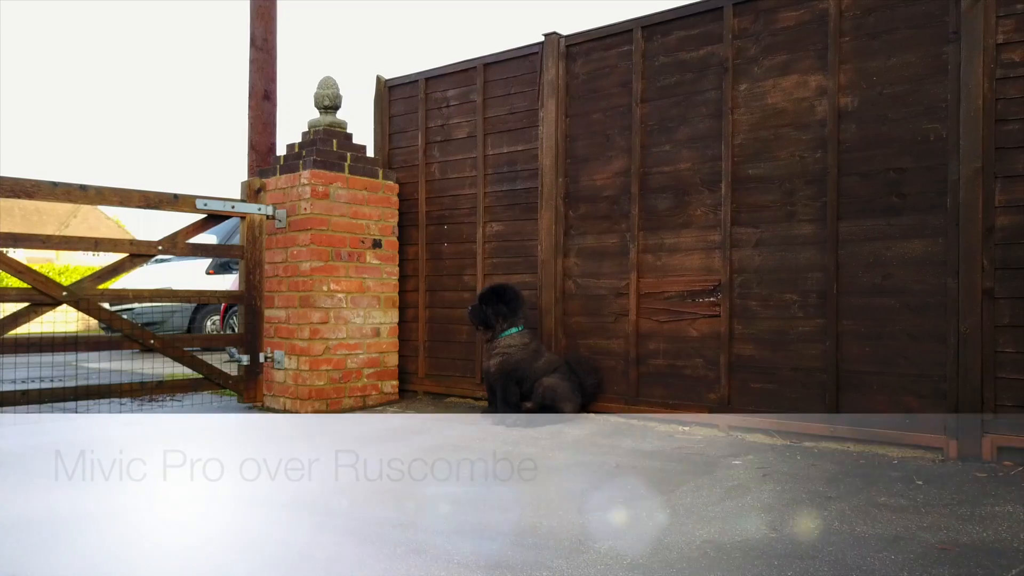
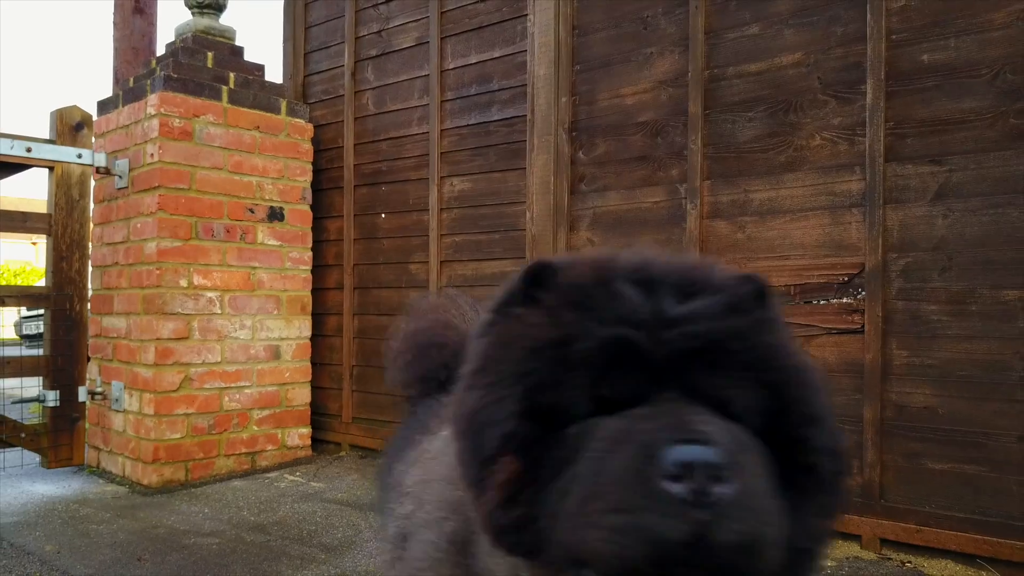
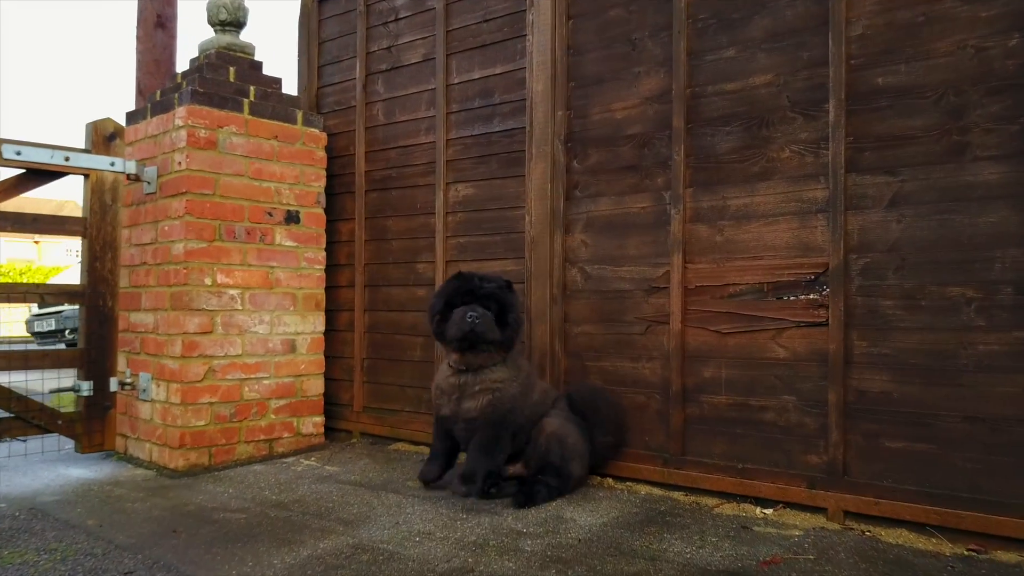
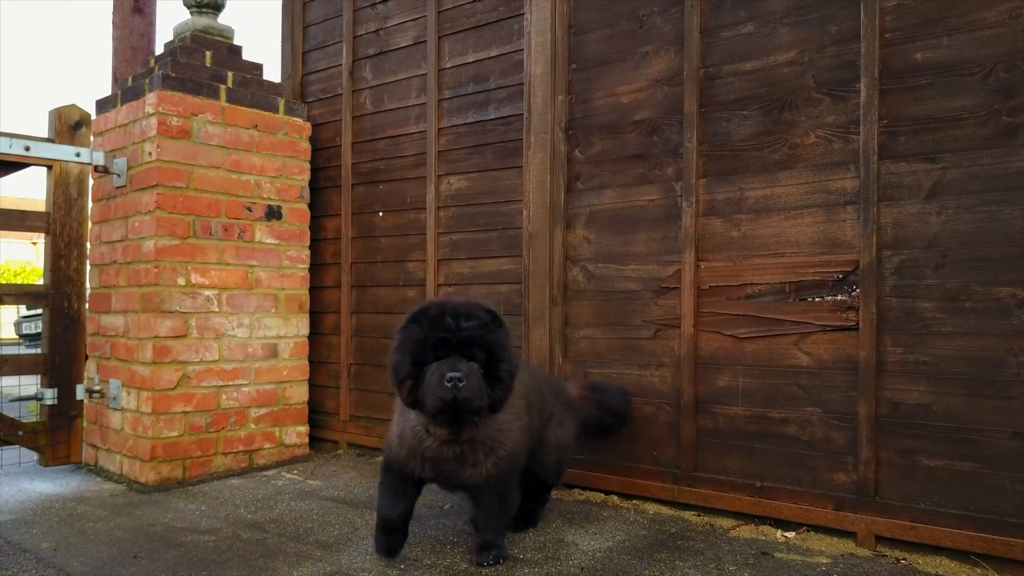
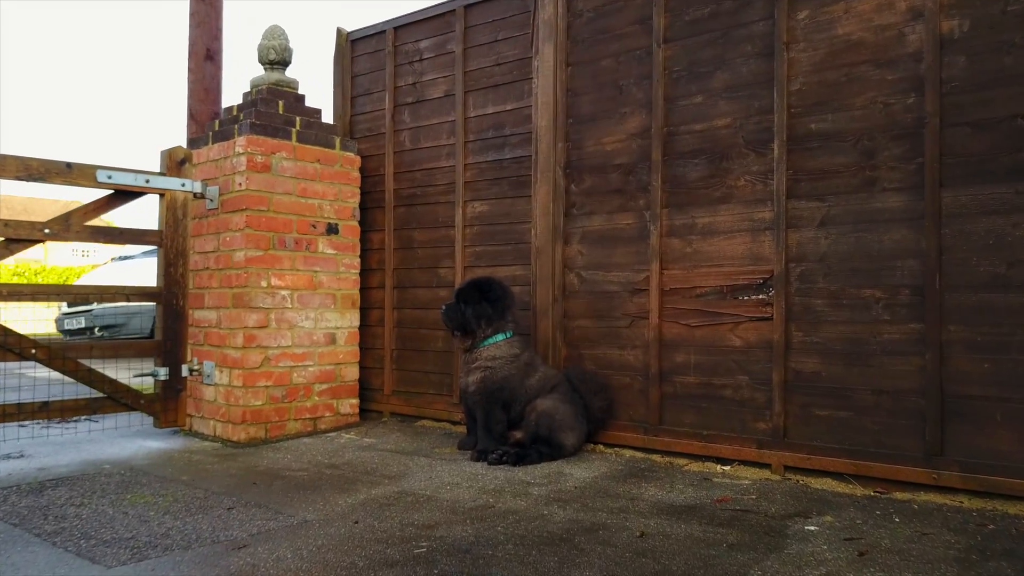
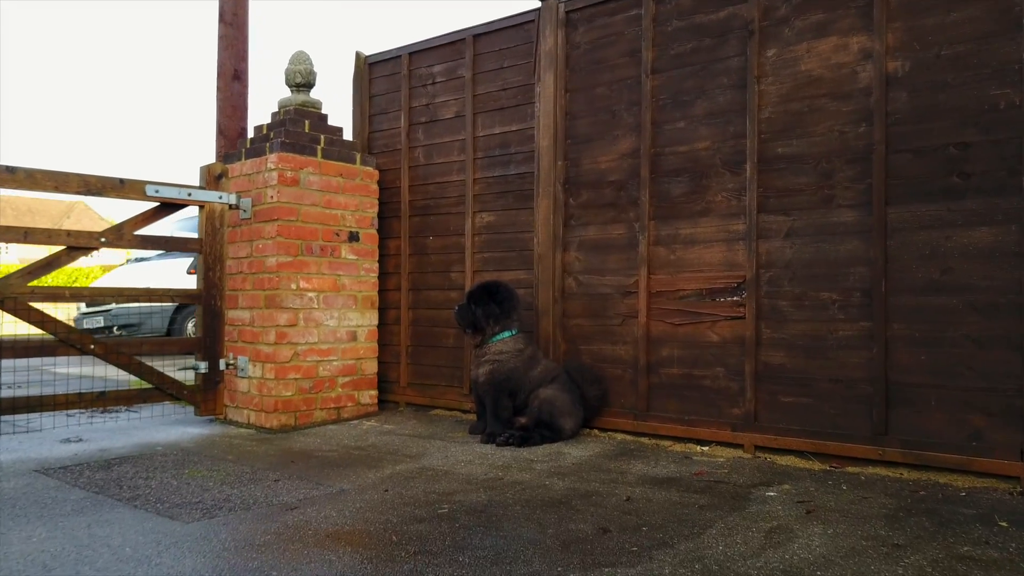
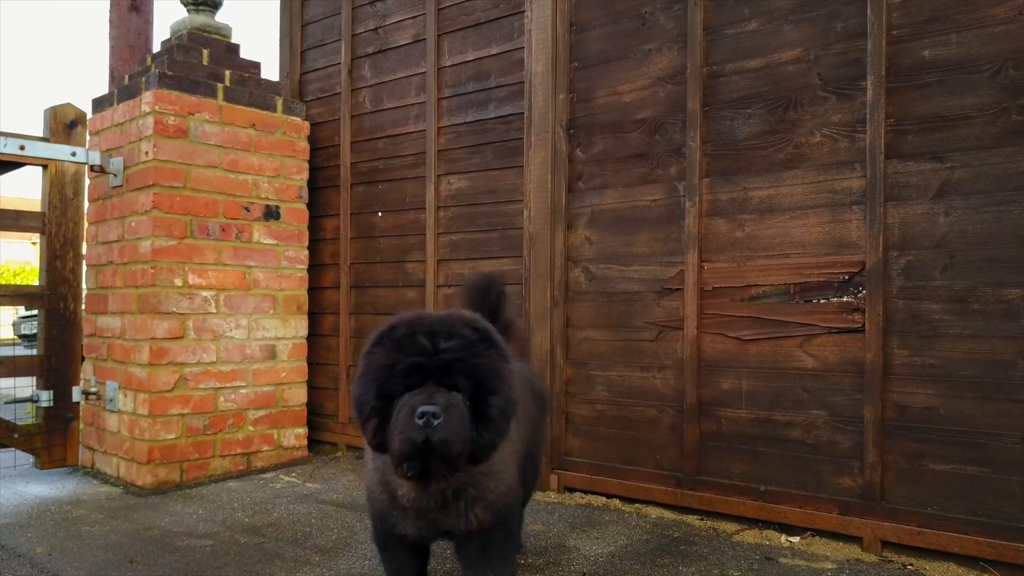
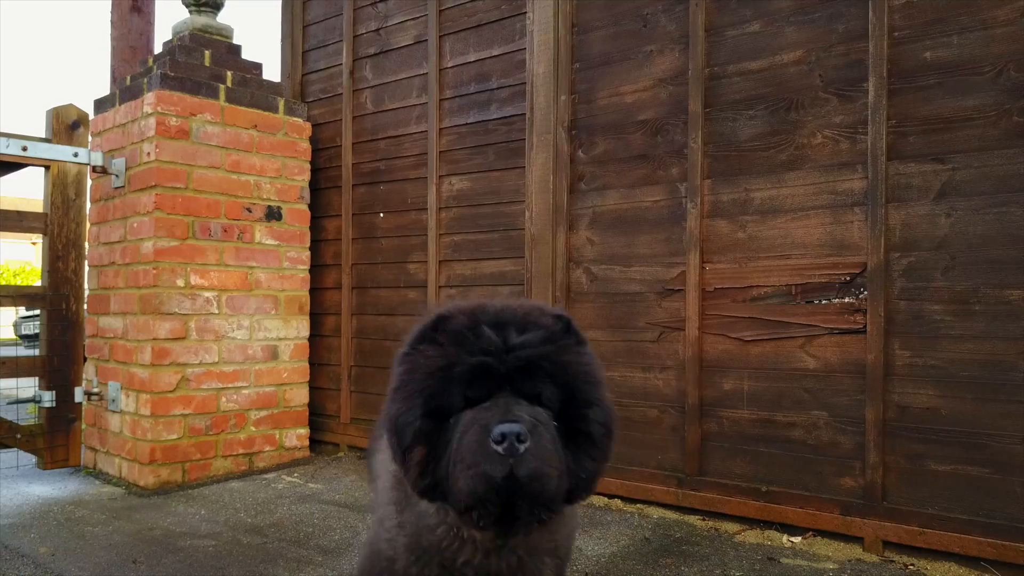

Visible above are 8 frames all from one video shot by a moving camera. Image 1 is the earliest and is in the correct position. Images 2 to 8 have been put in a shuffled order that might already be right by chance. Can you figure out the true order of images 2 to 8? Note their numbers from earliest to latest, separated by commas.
6, 5, 3, 4, 7, 8, 2
